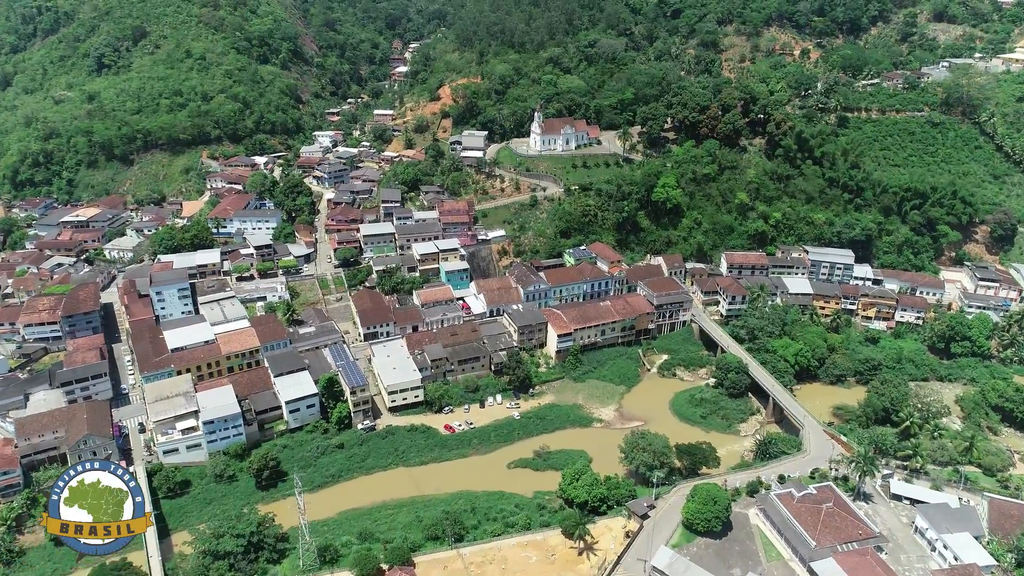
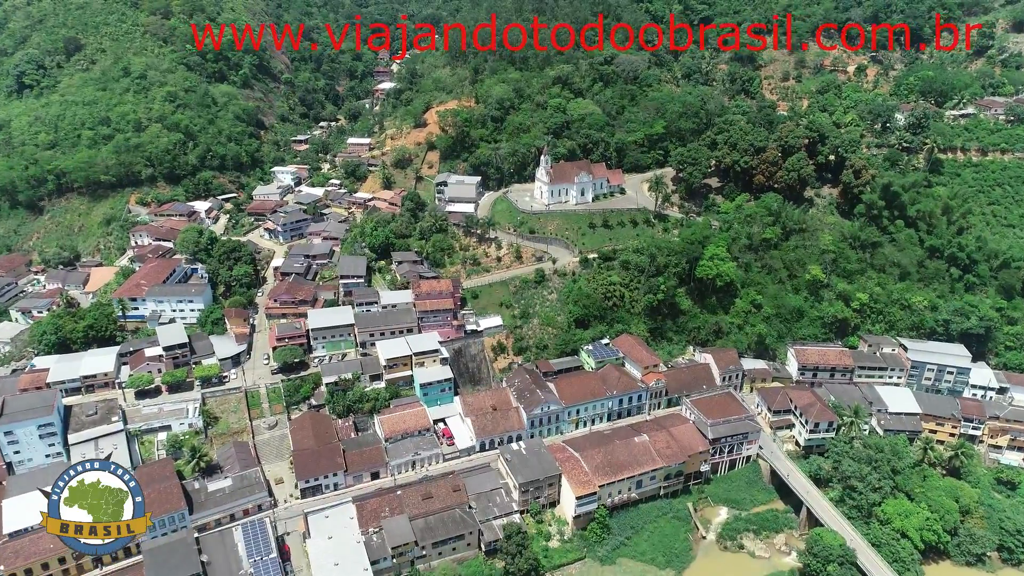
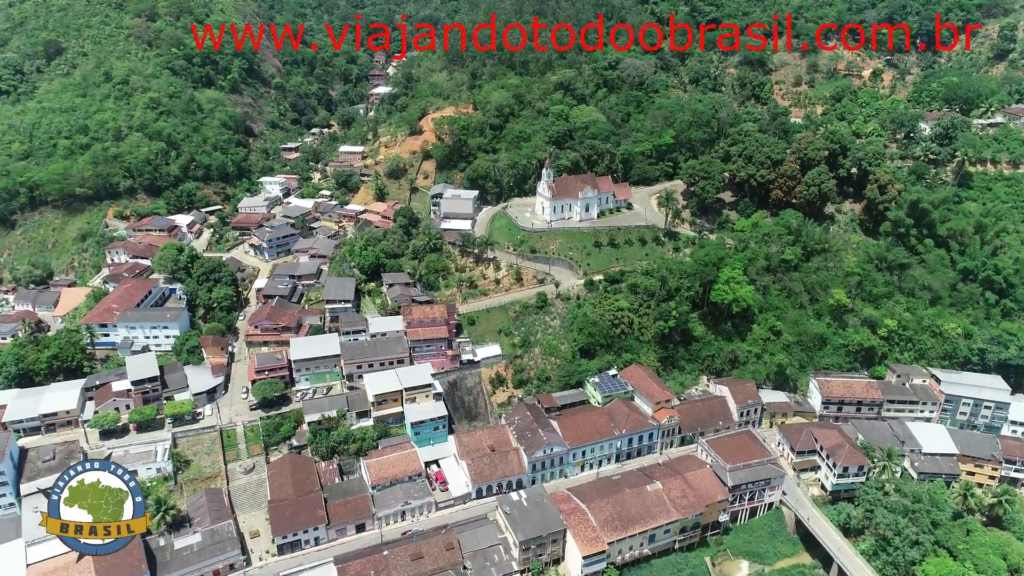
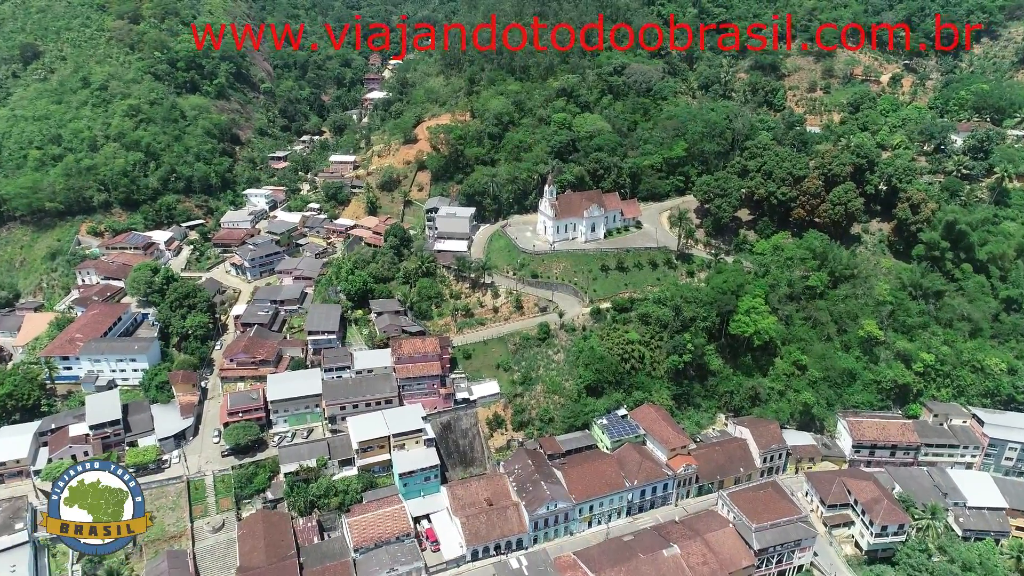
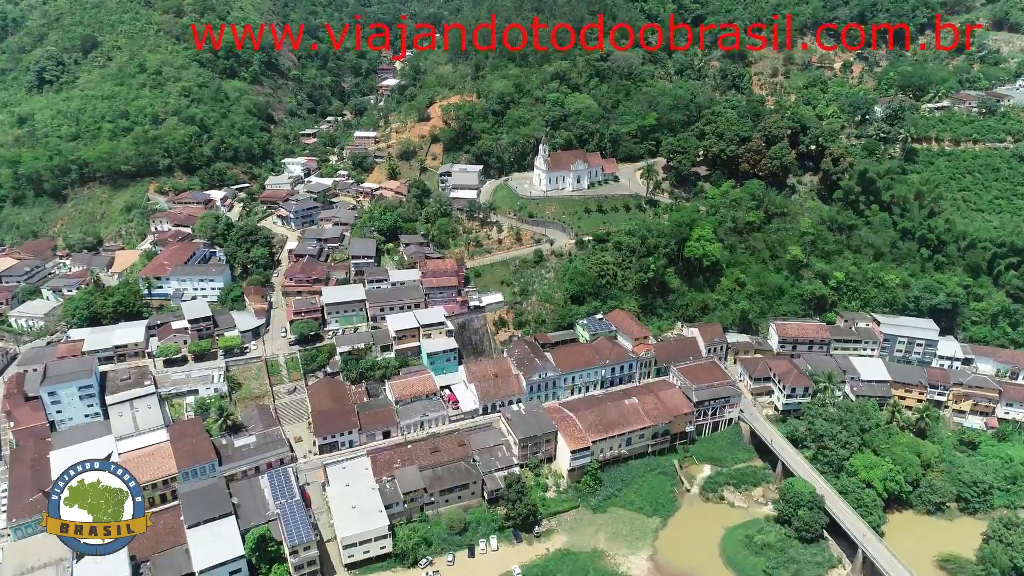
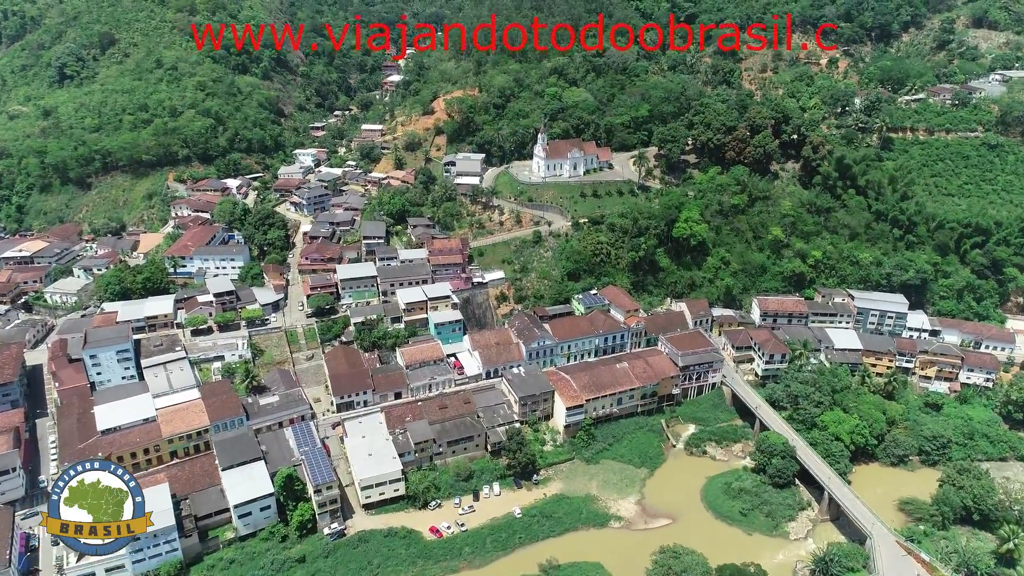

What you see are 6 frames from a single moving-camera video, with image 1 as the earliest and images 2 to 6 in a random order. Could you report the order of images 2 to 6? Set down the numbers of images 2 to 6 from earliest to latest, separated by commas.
6, 5, 2, 3, 4
